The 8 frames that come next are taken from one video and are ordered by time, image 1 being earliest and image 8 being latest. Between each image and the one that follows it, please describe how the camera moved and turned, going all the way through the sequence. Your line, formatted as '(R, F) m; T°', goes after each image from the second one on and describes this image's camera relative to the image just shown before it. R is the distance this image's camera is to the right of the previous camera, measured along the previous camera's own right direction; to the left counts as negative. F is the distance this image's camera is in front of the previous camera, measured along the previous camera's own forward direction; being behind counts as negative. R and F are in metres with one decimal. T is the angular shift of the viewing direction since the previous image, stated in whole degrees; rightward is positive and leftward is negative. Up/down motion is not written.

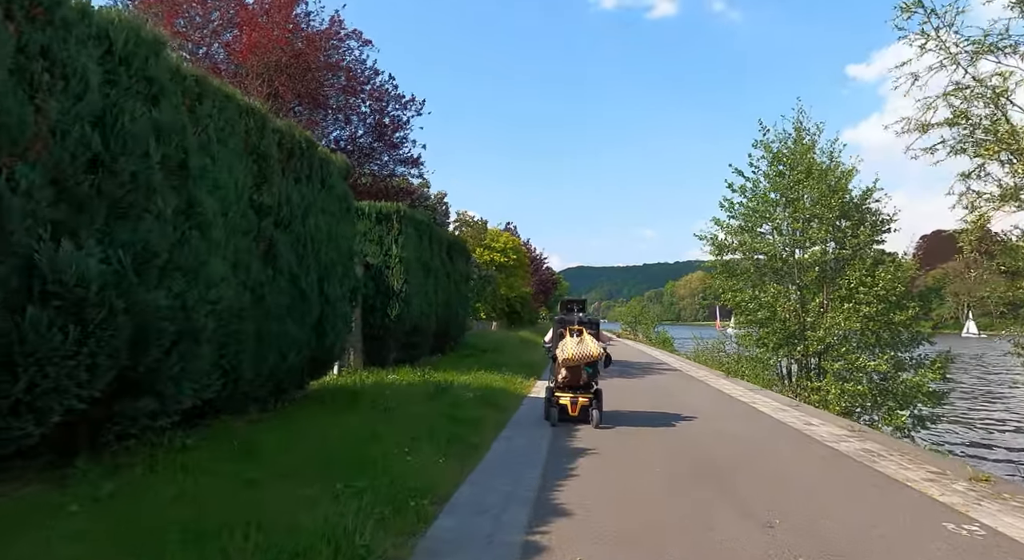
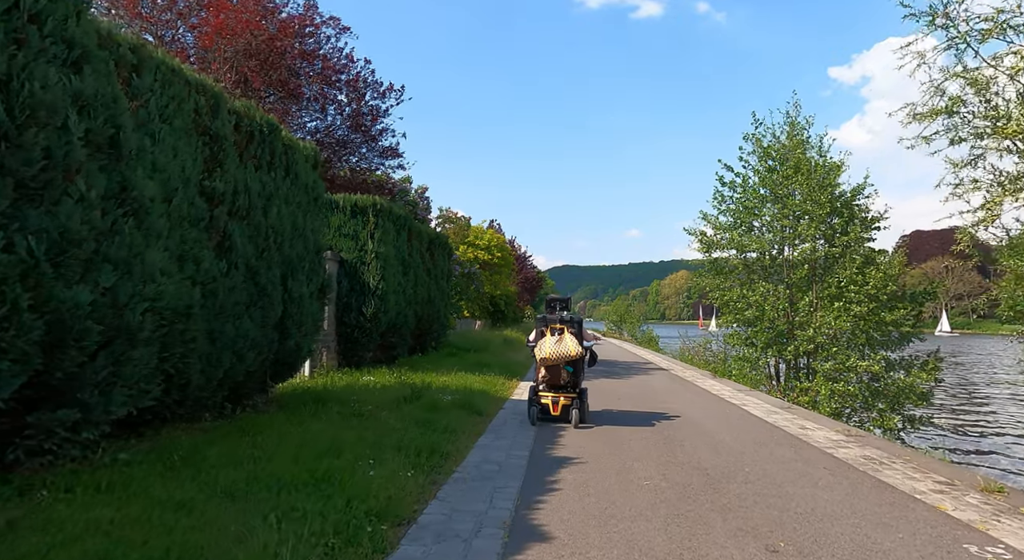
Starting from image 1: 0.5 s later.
(+0.1, +0.7) m; +1°
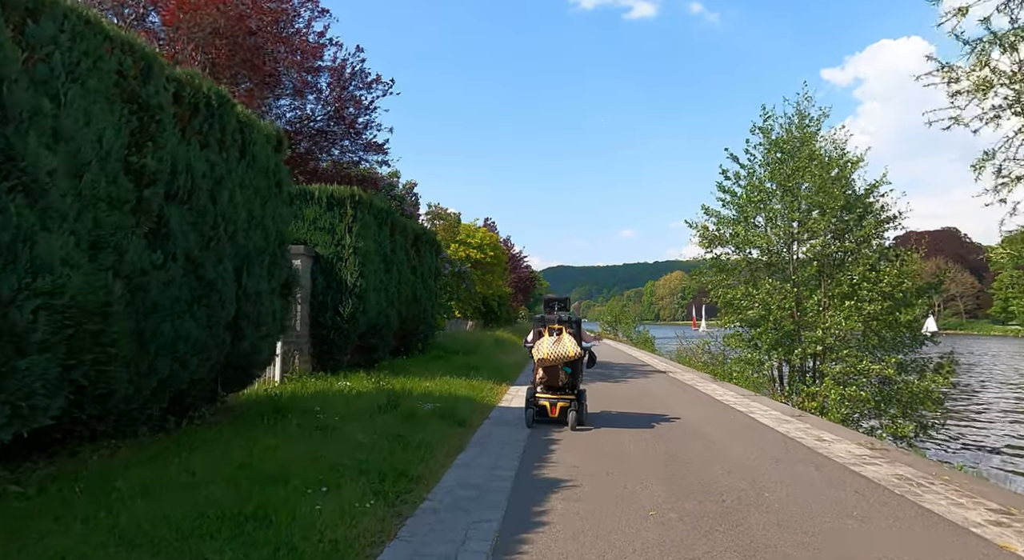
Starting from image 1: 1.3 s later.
(+0.1, +1.1) m; 0°
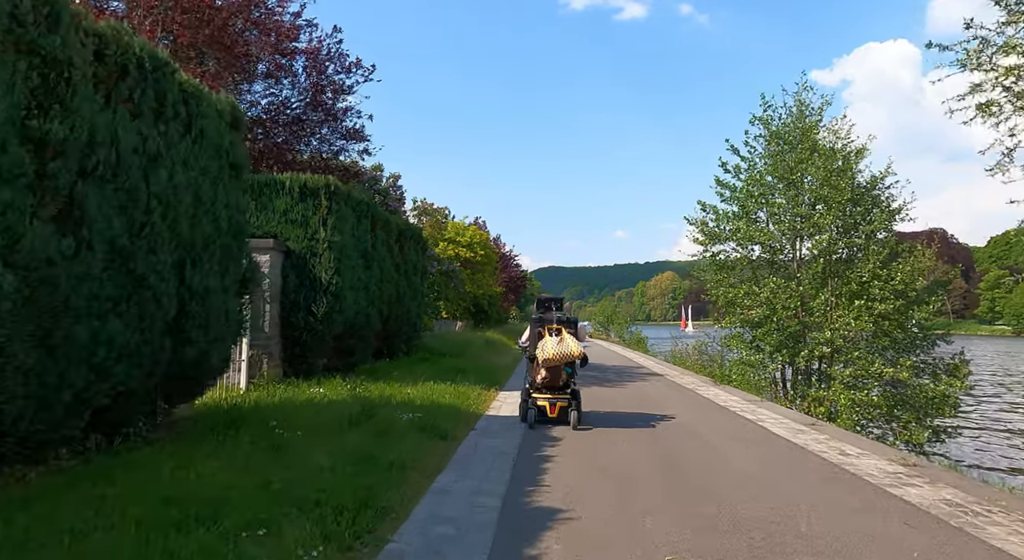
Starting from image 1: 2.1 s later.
(0.0, +1.2) m; +1°
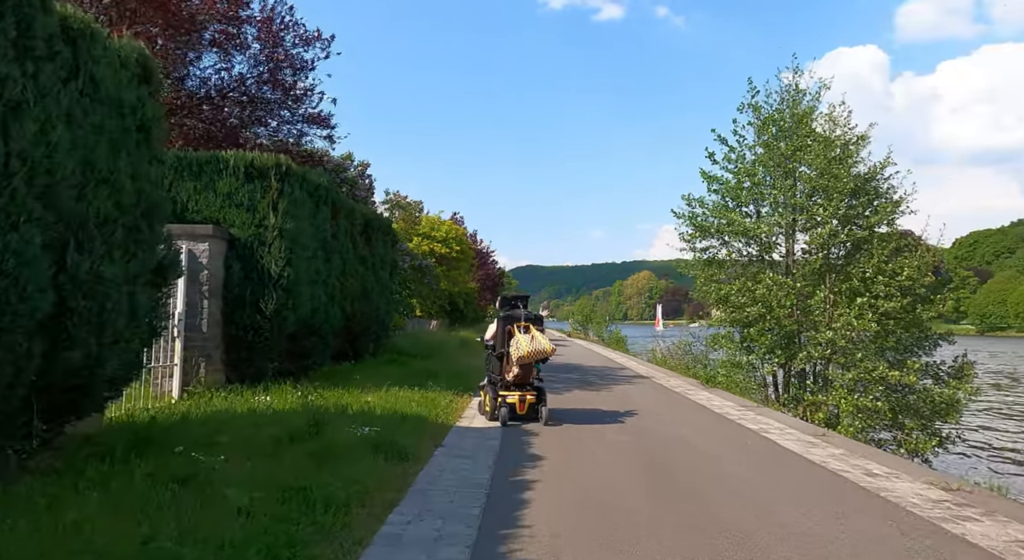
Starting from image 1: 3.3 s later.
(0.0, +1.5) m; +2°
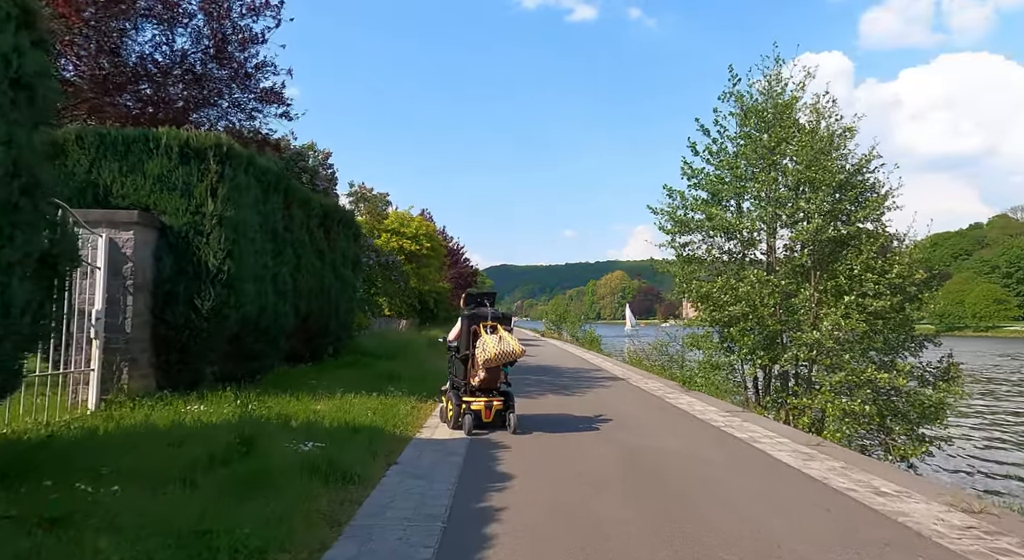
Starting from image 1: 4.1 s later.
(+0.1, +1.1) m; +2°
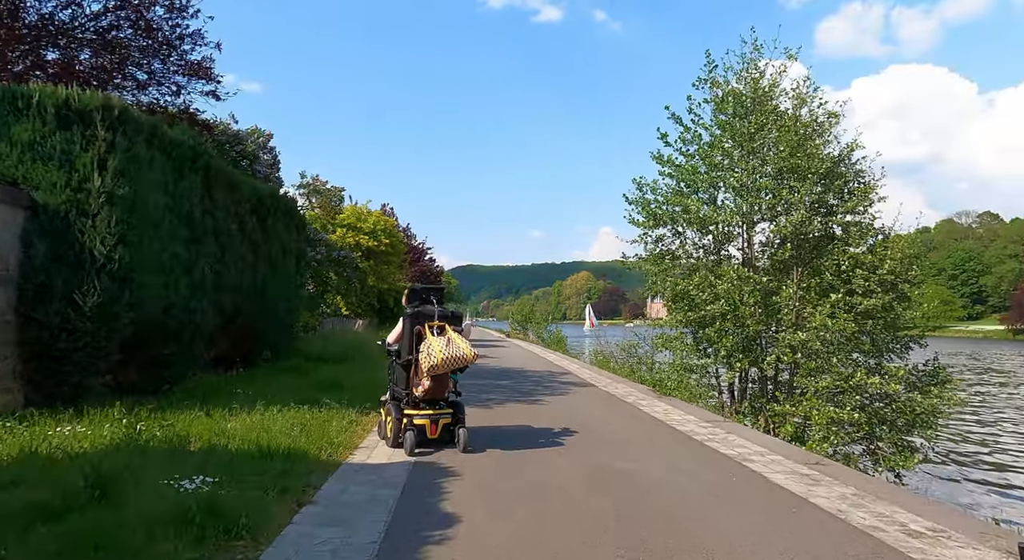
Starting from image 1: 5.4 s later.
(+0.2, +1.6) m; +3°
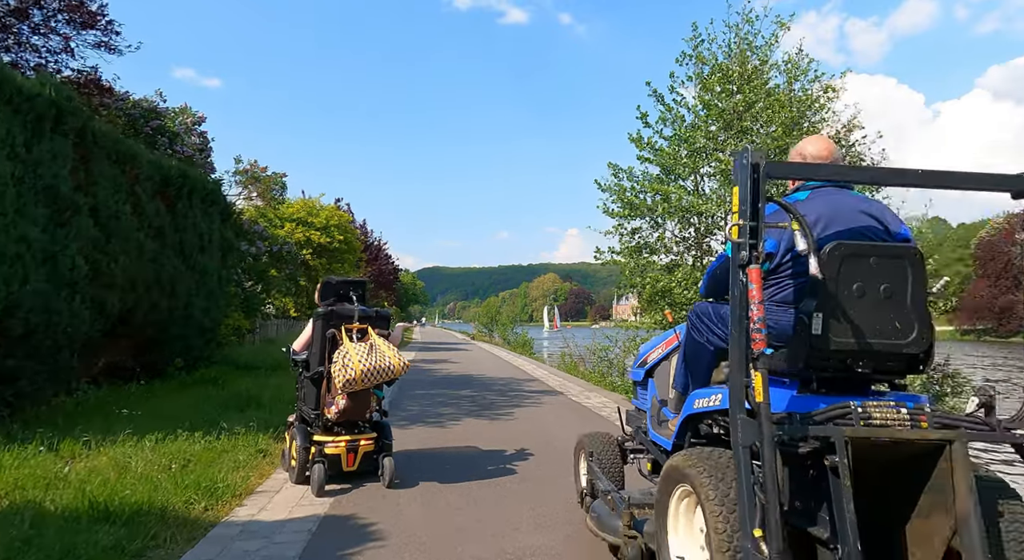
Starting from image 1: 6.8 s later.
(+0.2, +2.1) m; +2°
